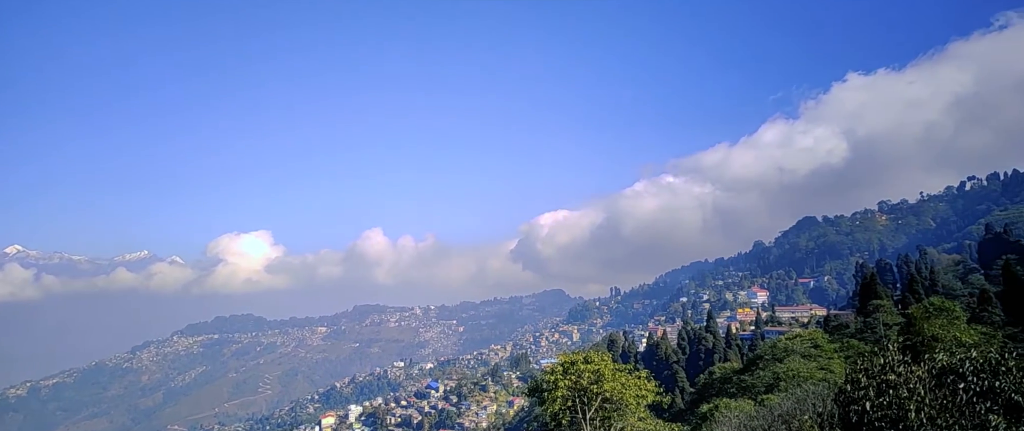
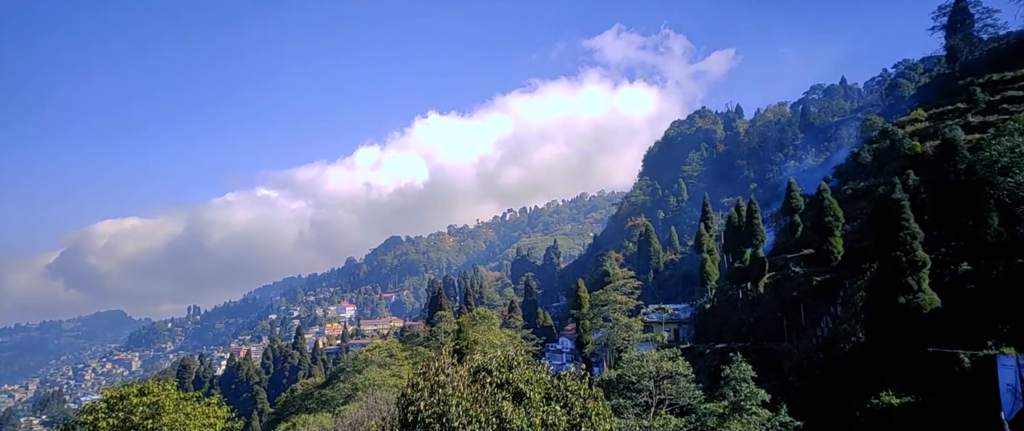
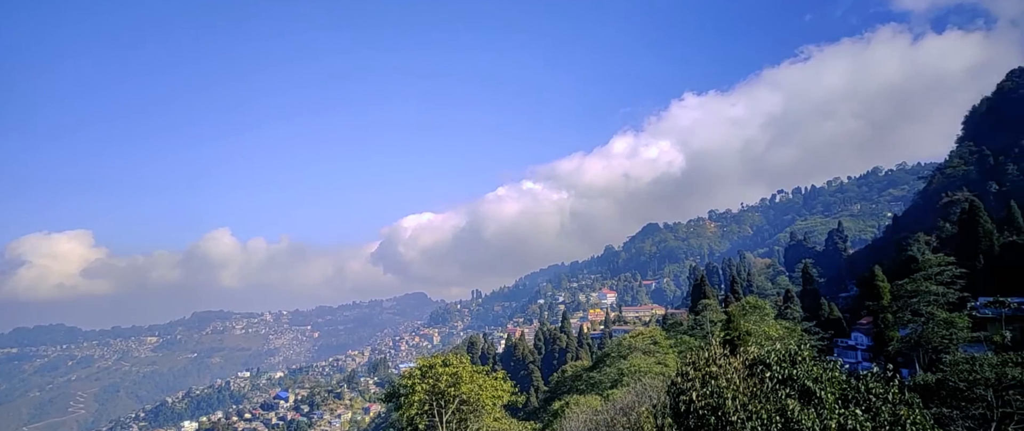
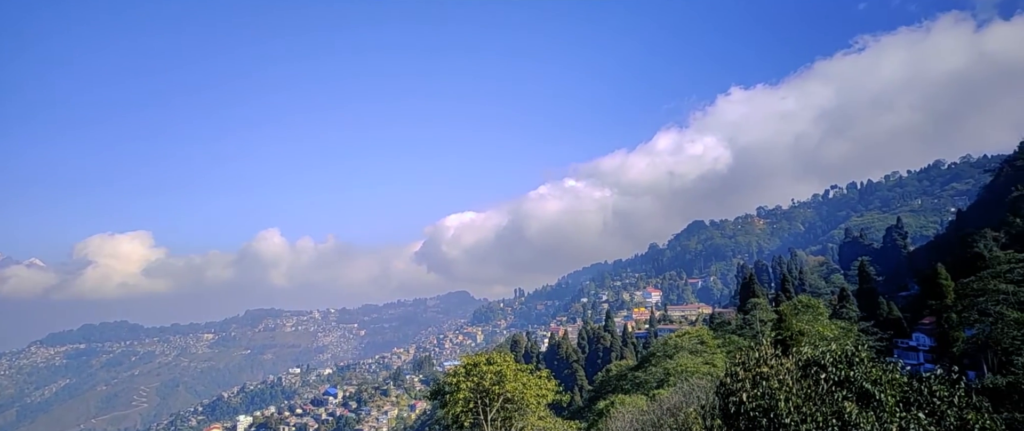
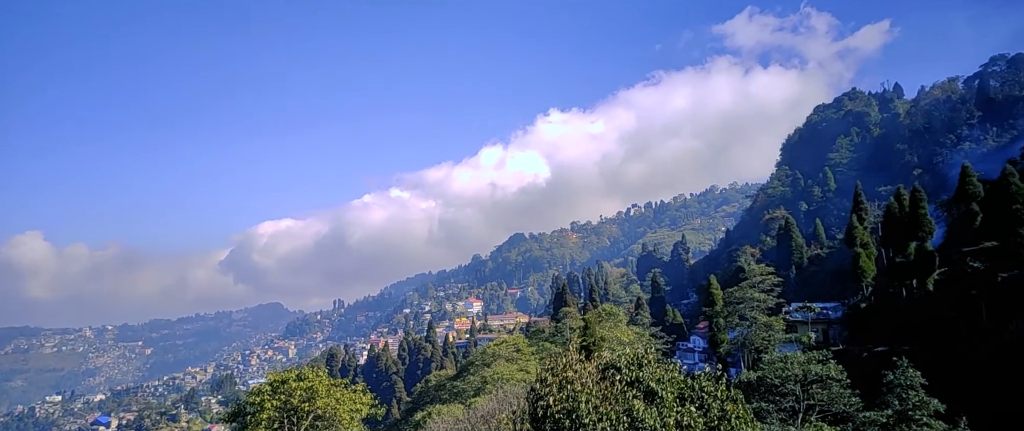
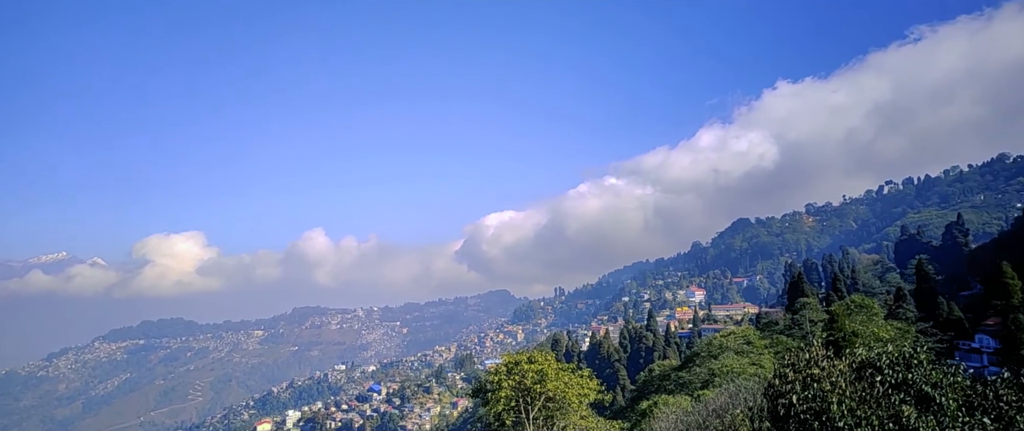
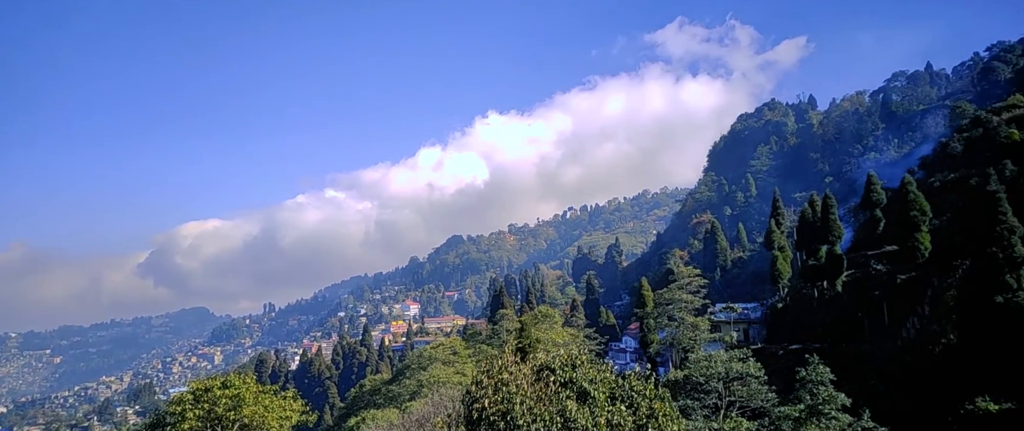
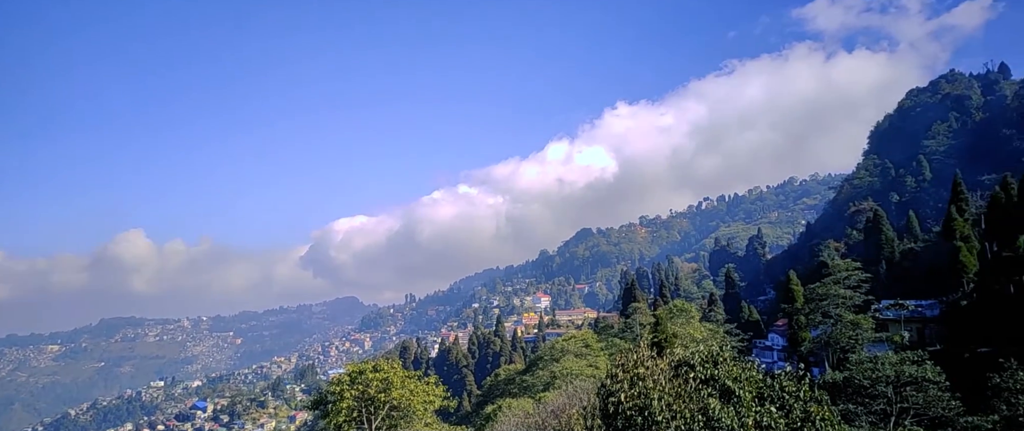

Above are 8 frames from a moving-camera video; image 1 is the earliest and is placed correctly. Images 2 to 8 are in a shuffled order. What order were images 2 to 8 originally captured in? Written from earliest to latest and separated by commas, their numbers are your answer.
6, 4, 3, 8, 5, 7, 2
